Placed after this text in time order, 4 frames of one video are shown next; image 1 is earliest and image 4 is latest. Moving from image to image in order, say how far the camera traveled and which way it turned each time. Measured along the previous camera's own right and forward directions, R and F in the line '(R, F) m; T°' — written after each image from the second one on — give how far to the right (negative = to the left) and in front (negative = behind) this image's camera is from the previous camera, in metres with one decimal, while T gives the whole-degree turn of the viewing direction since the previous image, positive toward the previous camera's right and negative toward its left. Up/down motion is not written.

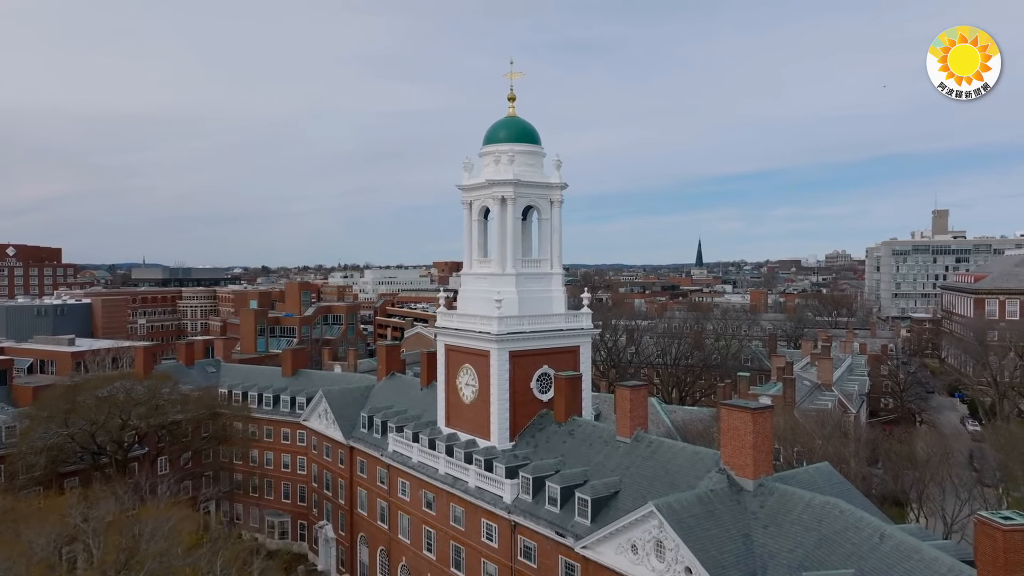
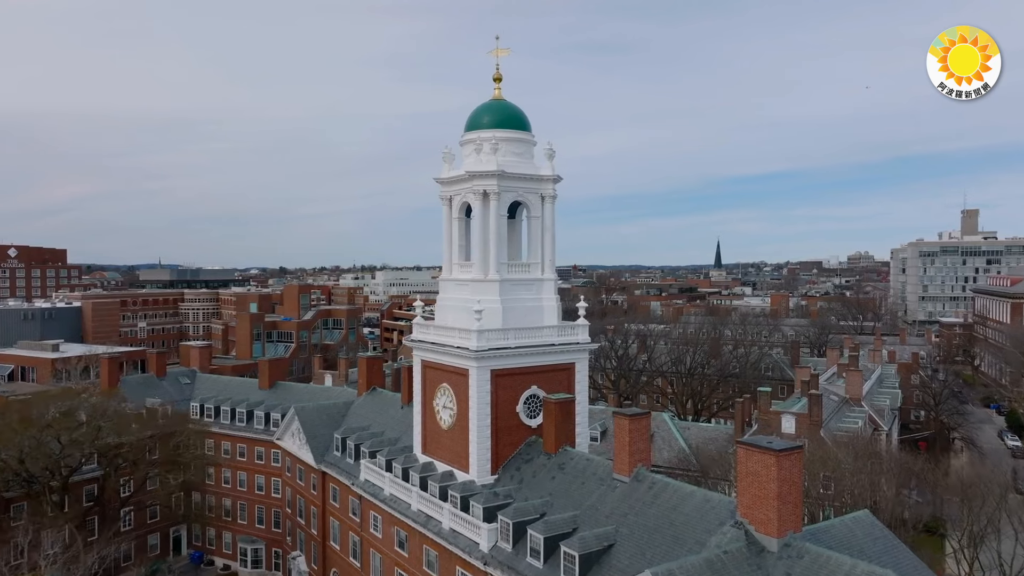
(+1.3, +4.2) m; -1°
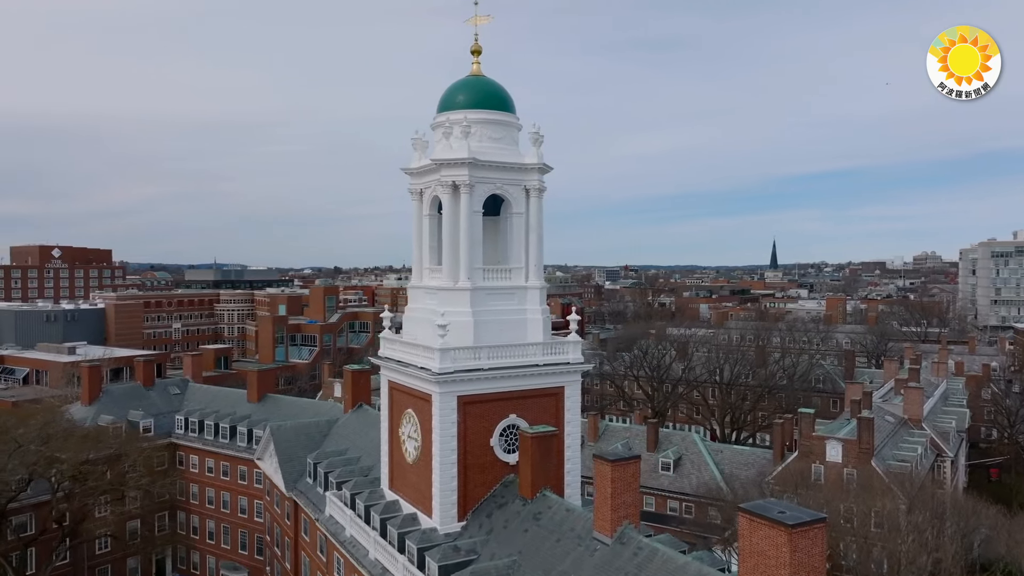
(+2.4, +4.4) m; -4°
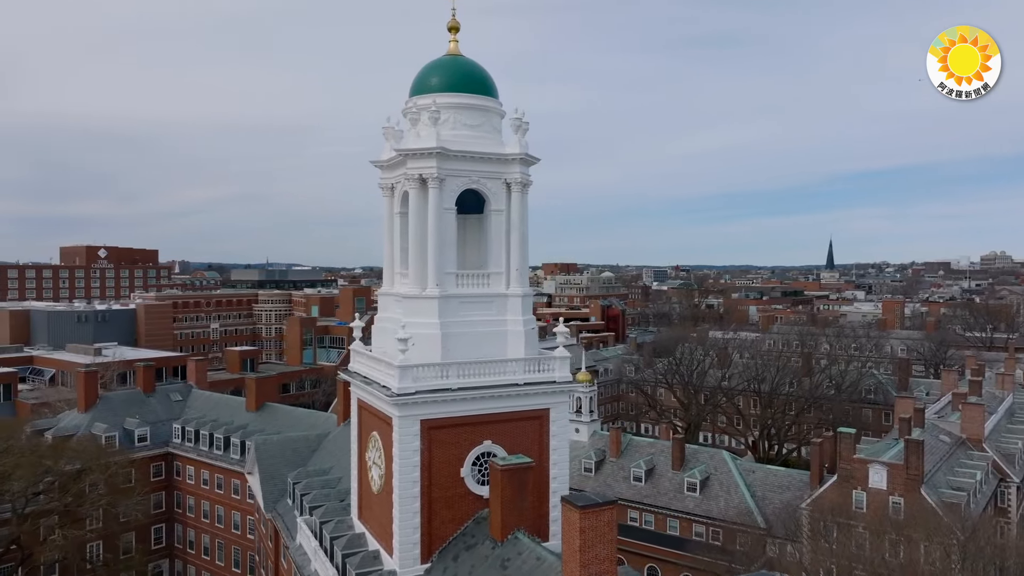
(+2.0, +2.9) m; -4°
